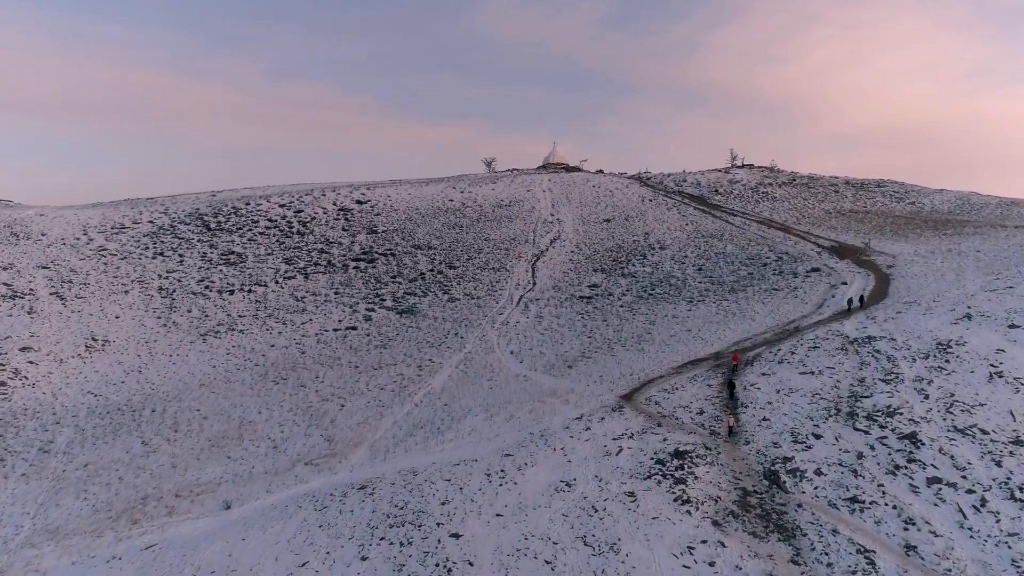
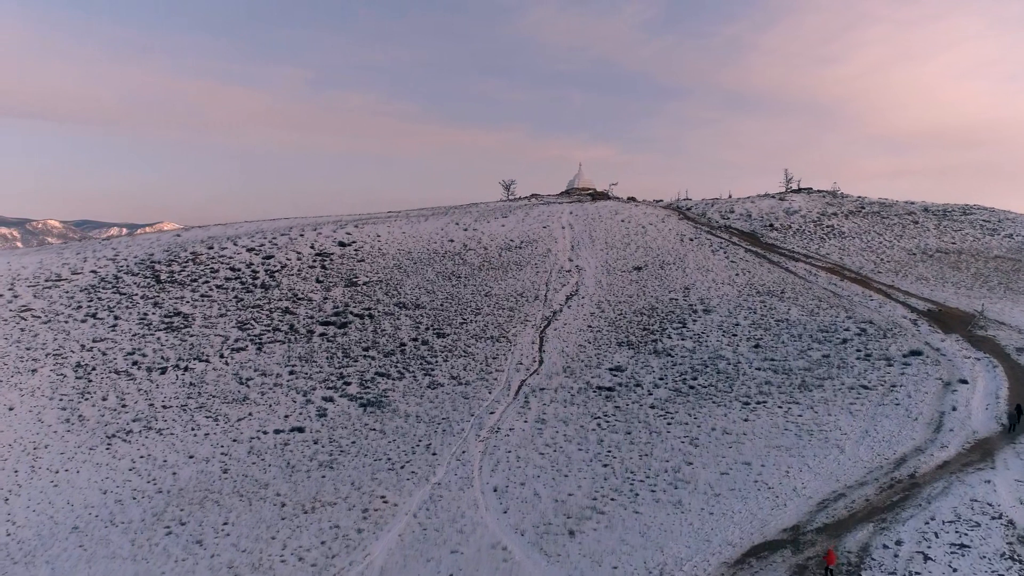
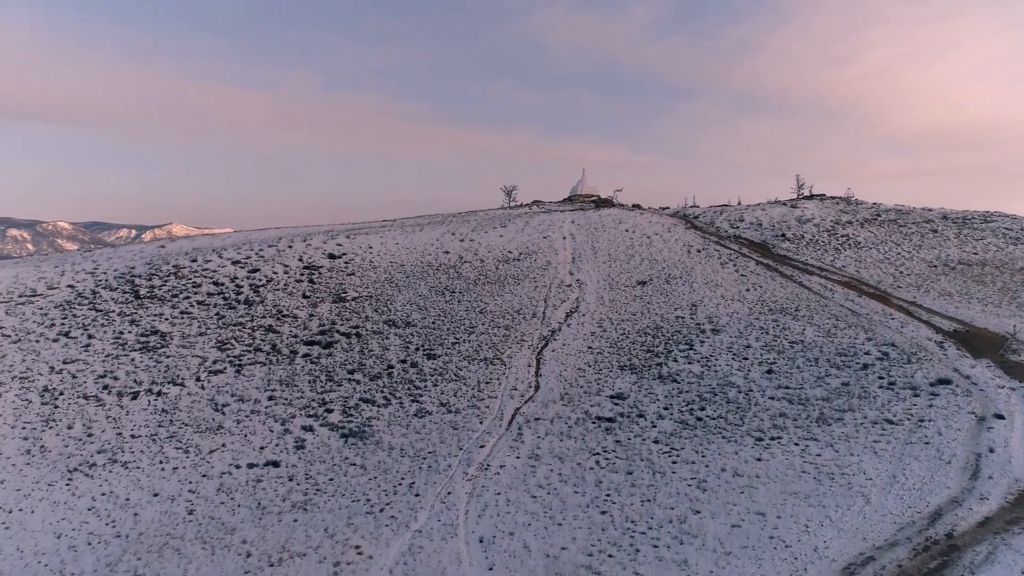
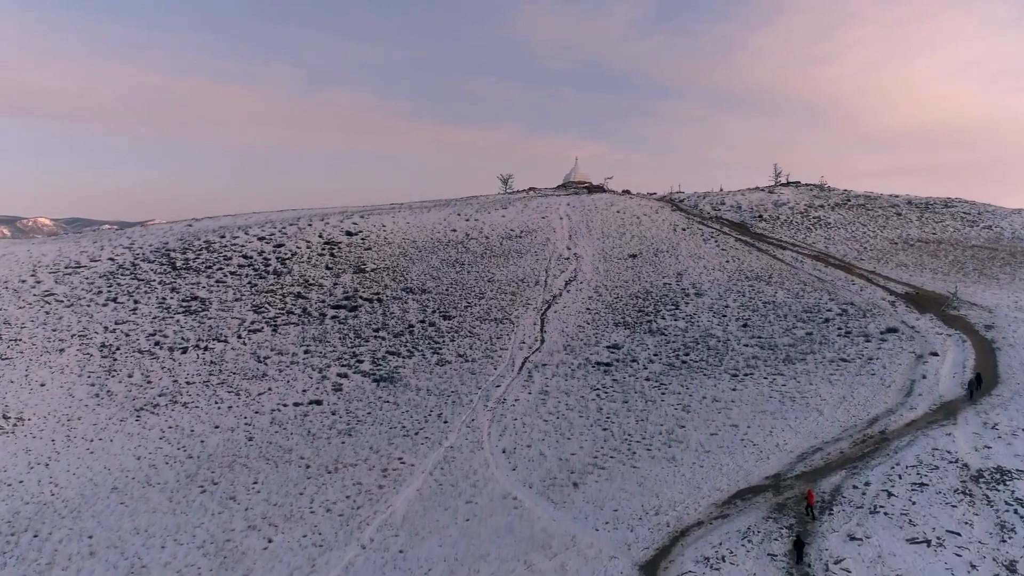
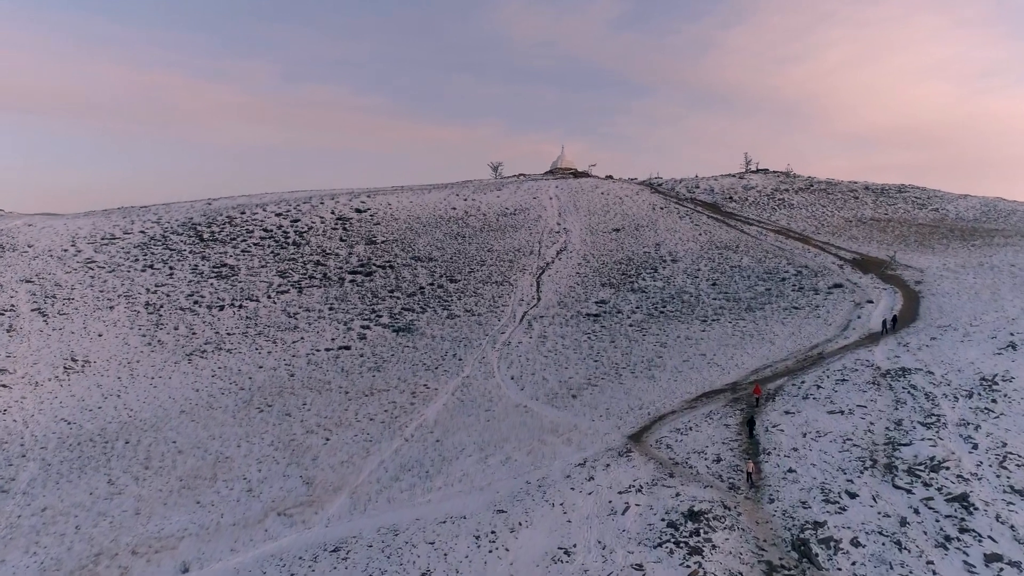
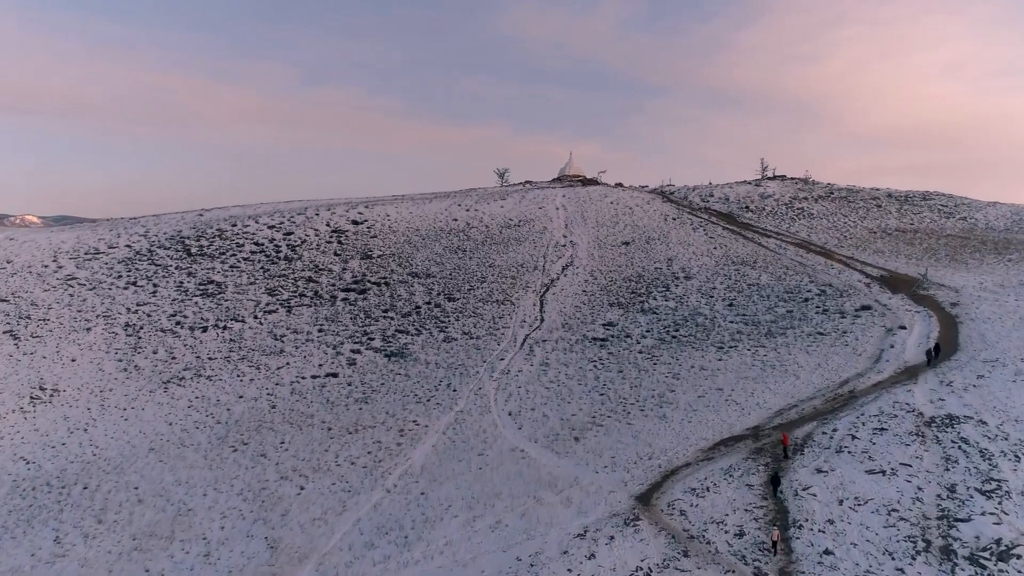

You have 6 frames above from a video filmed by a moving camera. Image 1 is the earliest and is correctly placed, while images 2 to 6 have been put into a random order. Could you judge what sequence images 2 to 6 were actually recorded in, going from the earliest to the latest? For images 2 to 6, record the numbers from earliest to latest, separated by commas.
5, 6, 4, 2, 3
